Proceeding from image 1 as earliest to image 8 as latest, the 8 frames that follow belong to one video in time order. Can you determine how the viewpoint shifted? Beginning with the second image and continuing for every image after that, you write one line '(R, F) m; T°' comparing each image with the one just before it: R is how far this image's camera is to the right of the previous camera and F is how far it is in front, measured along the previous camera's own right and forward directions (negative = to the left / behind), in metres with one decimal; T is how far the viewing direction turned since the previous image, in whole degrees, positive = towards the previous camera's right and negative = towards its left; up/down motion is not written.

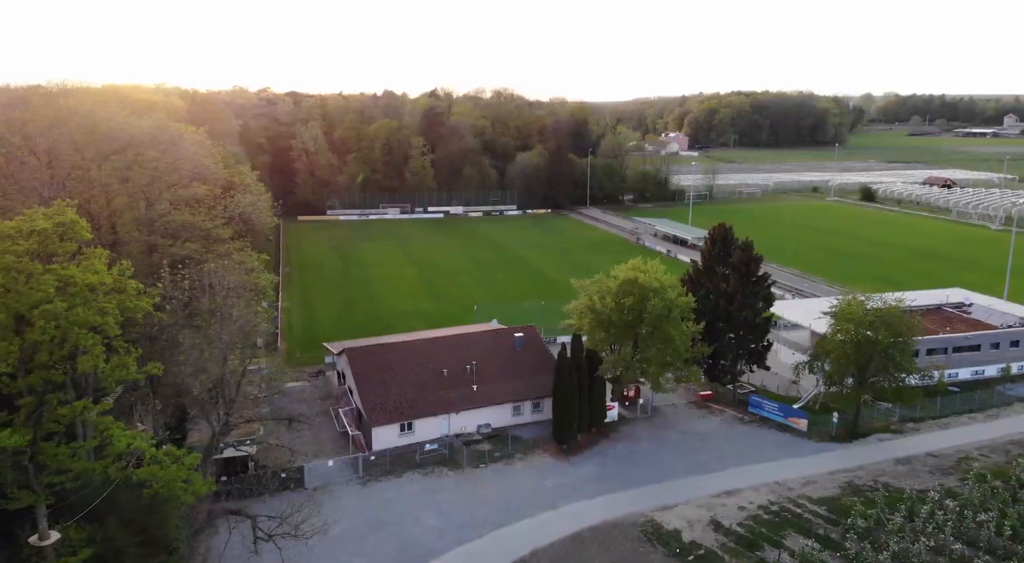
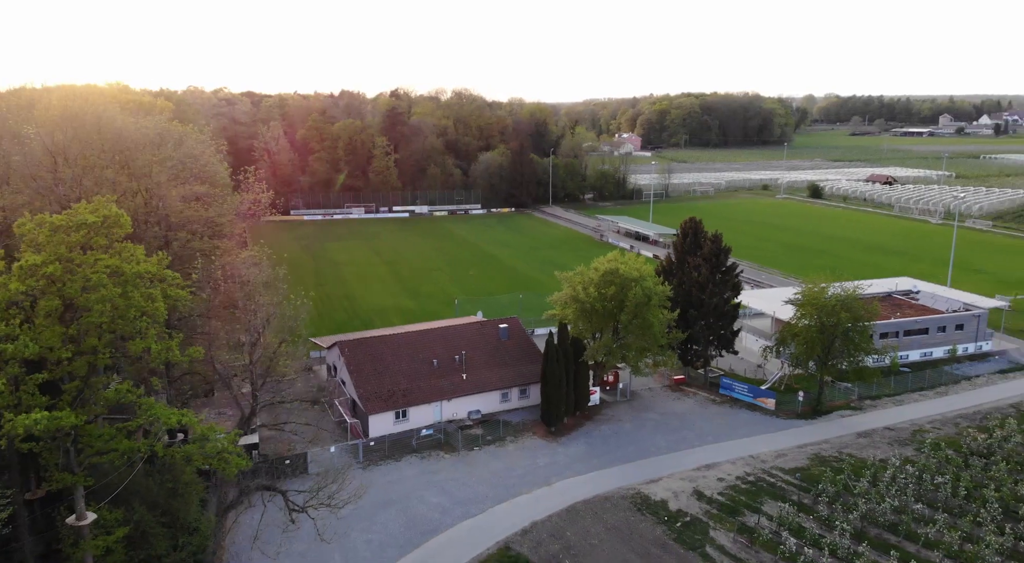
(-1.4, -1.3) m; +4°
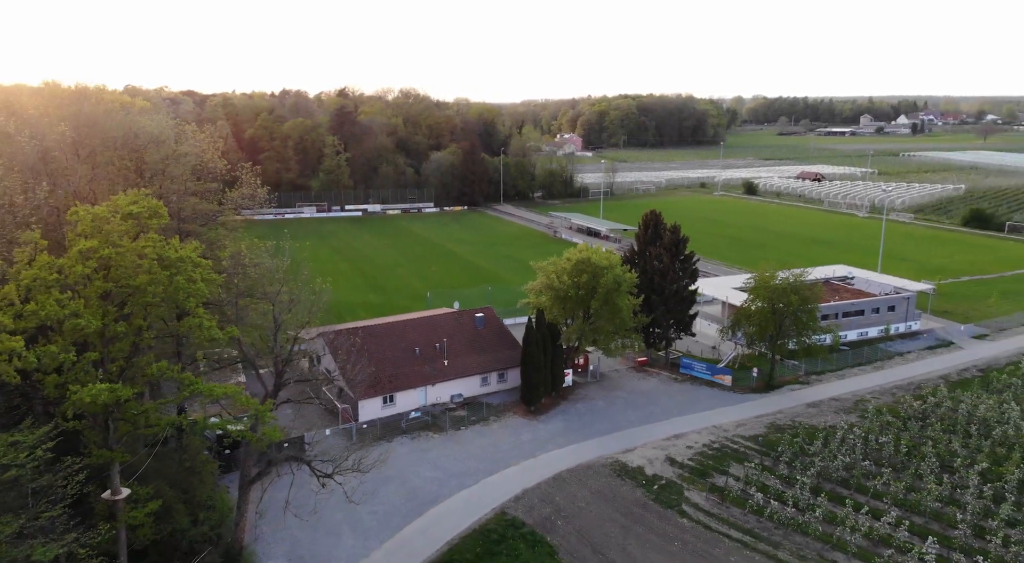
(-1.6, -1.7) m; +5°
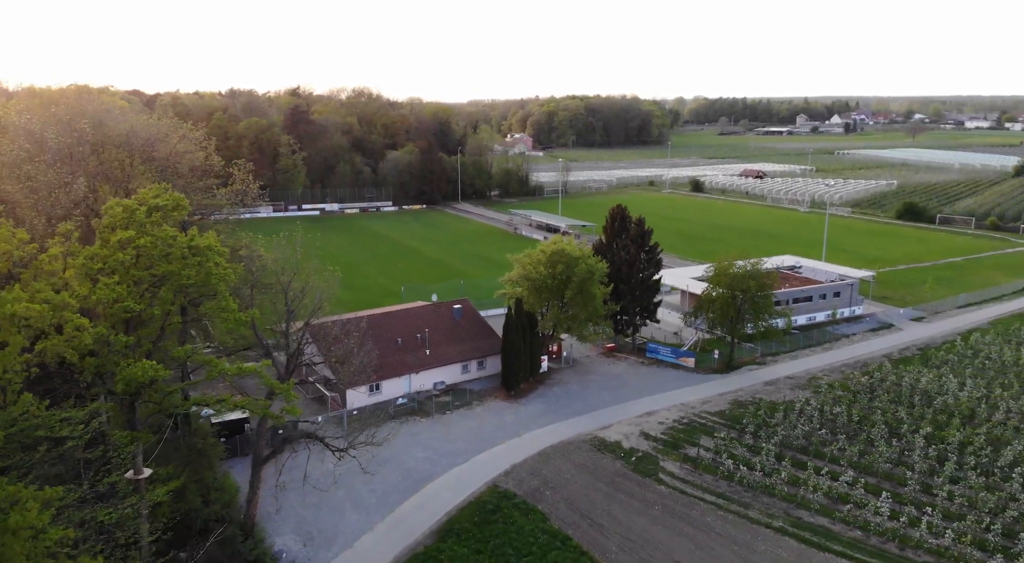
(-1.3, -1.5) m; +4°
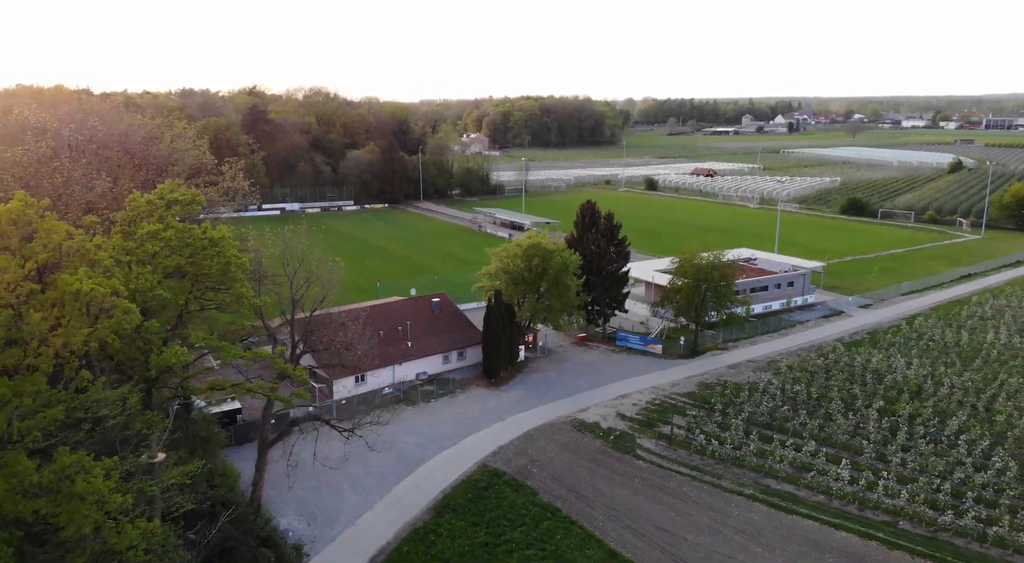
(-1.1, -1.4) m; +4°
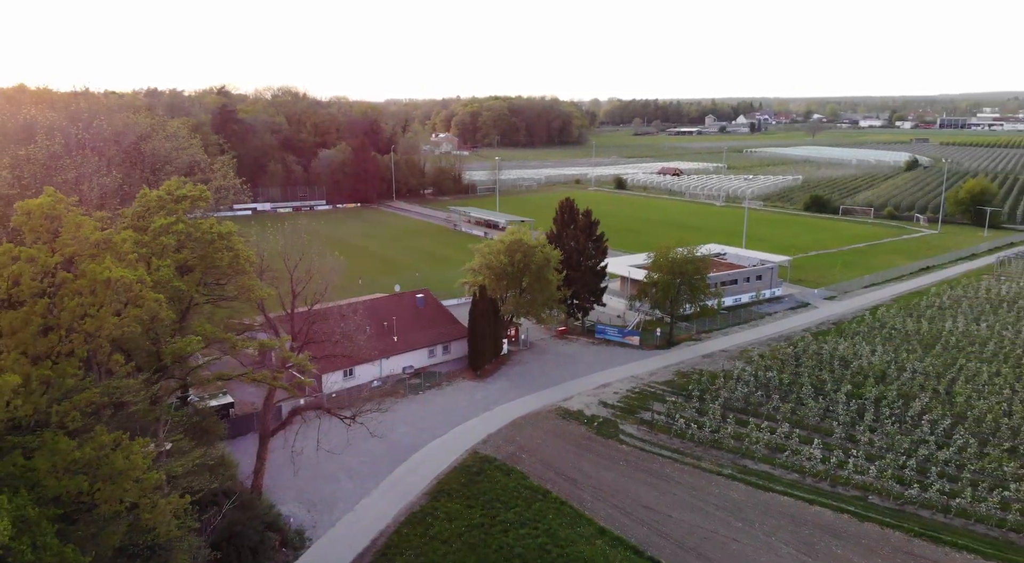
(-0.8, -1.0) m; +3°
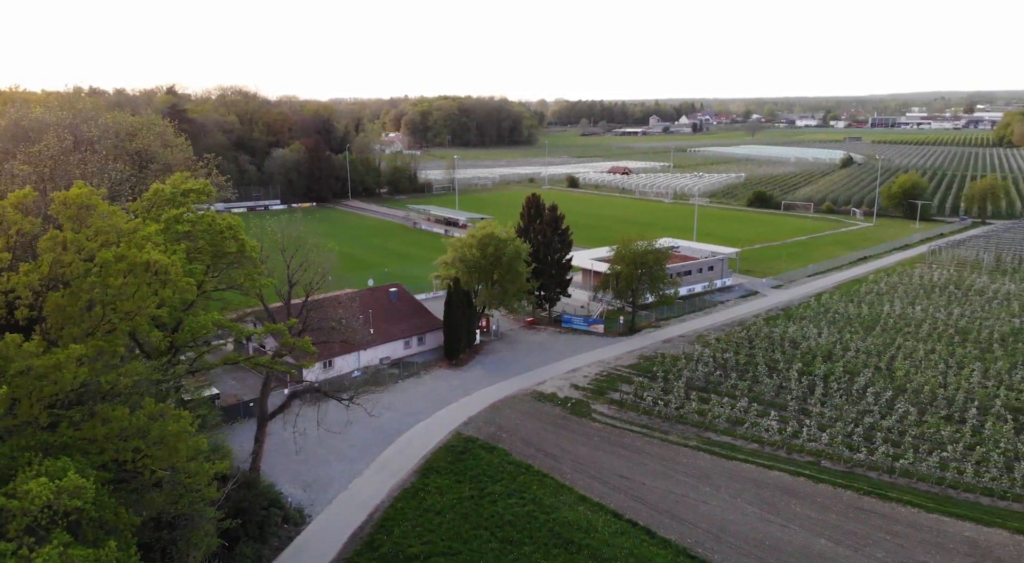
(-1.1, -1.5) m; +4°
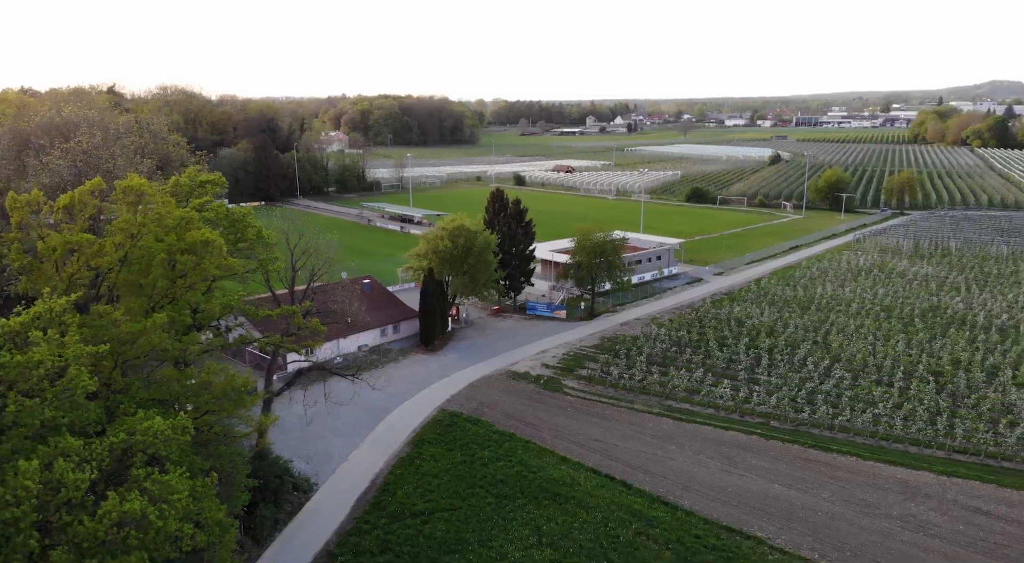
(-1.6, -2.2) m; +5°
